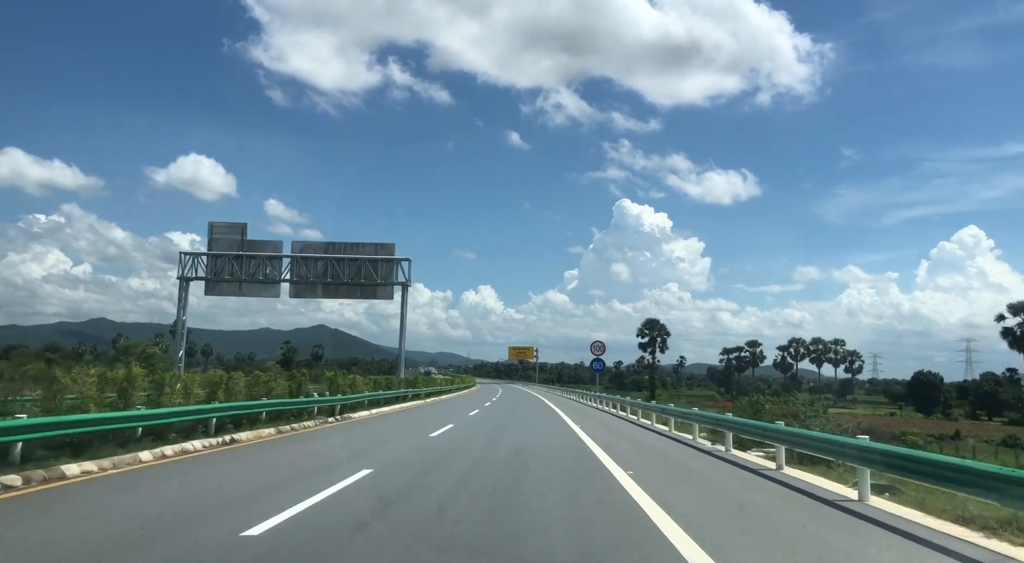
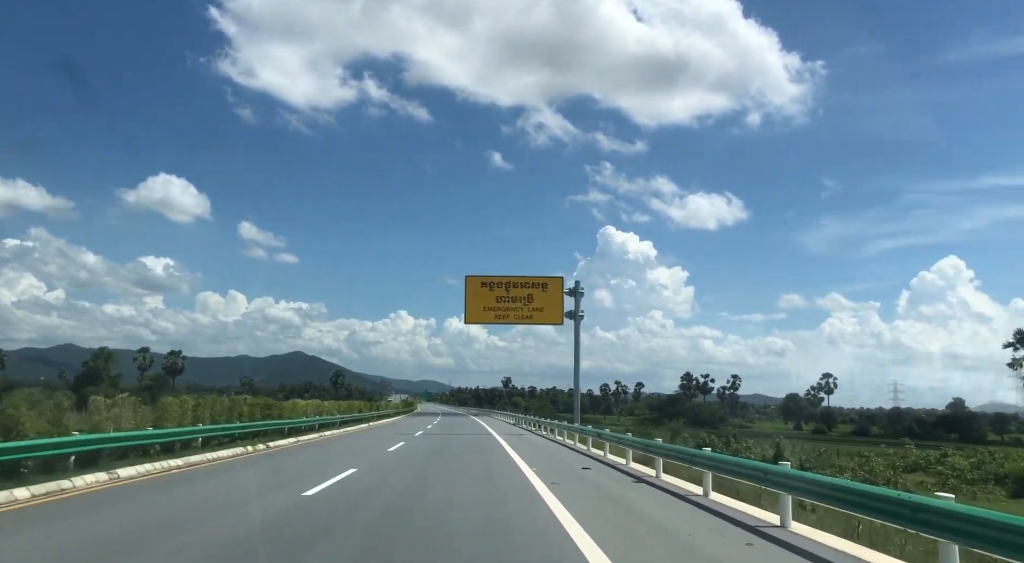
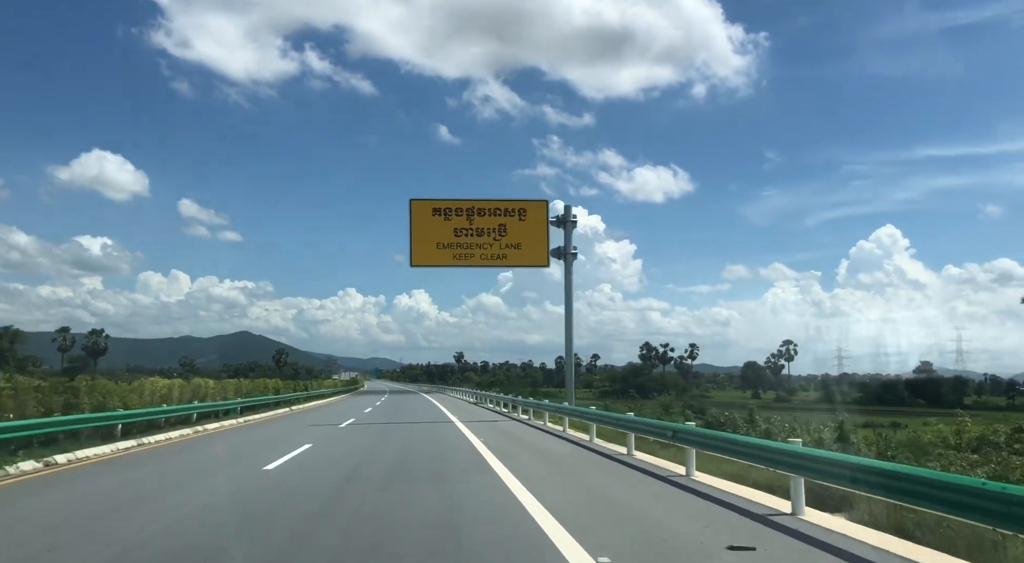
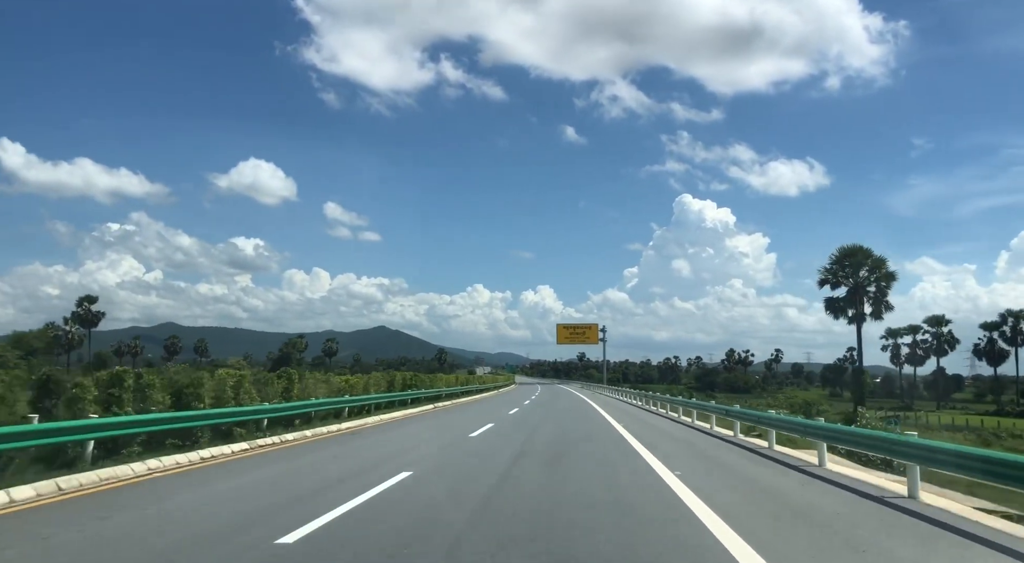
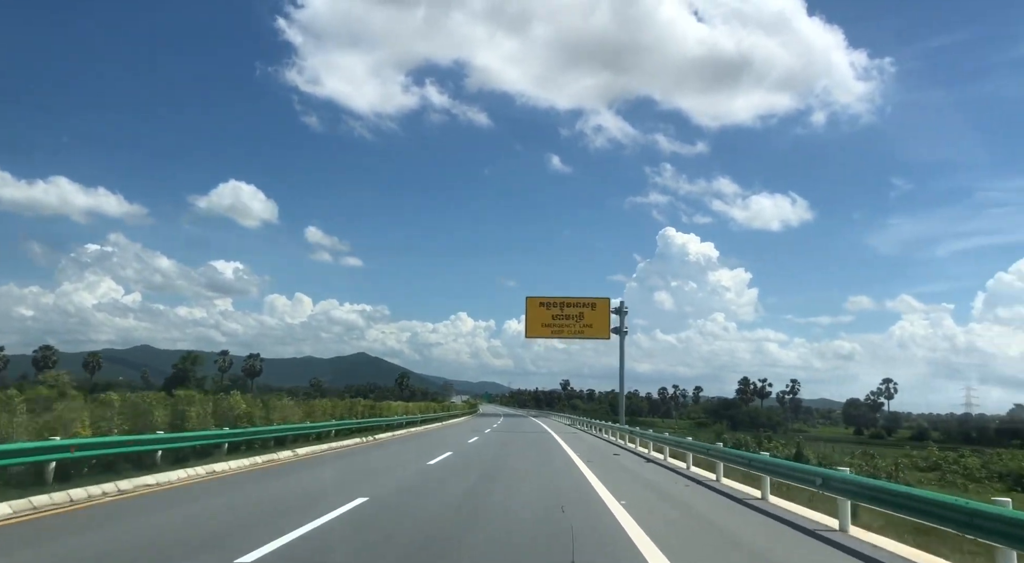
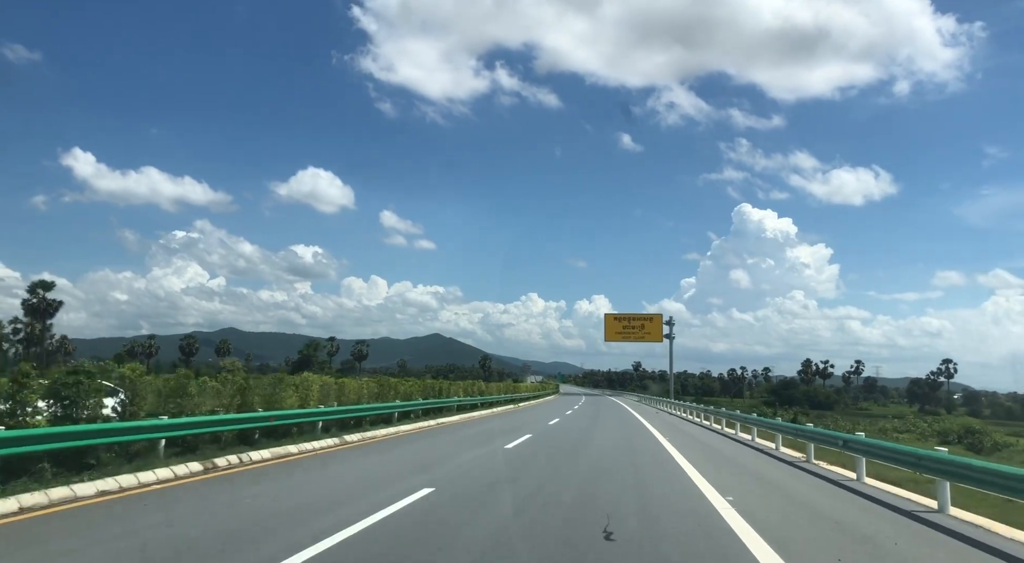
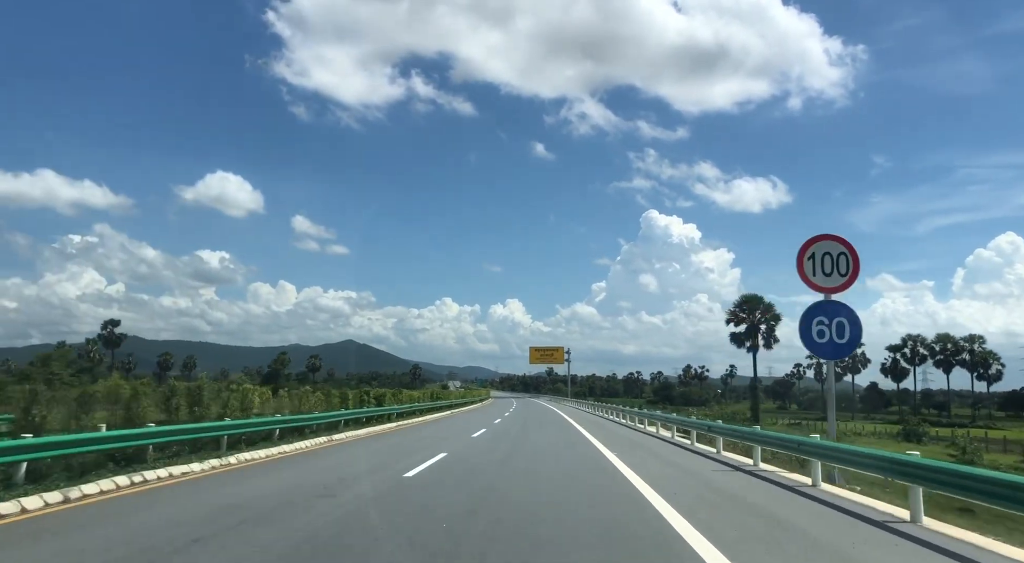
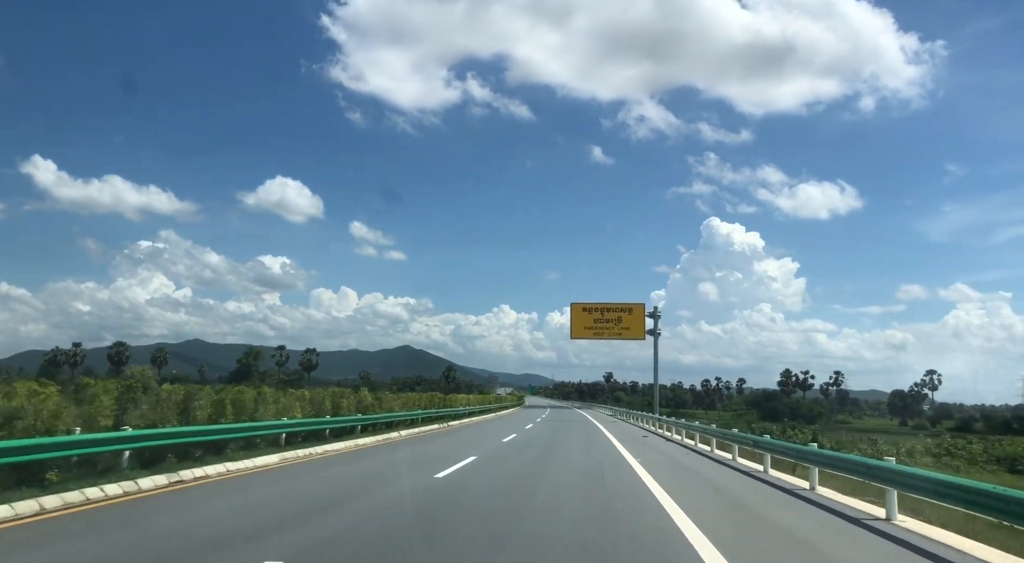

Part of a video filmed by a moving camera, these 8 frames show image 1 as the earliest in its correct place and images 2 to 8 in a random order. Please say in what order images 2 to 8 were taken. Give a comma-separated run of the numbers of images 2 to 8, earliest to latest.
7, 4, 6, 8, 5, 2, 3
